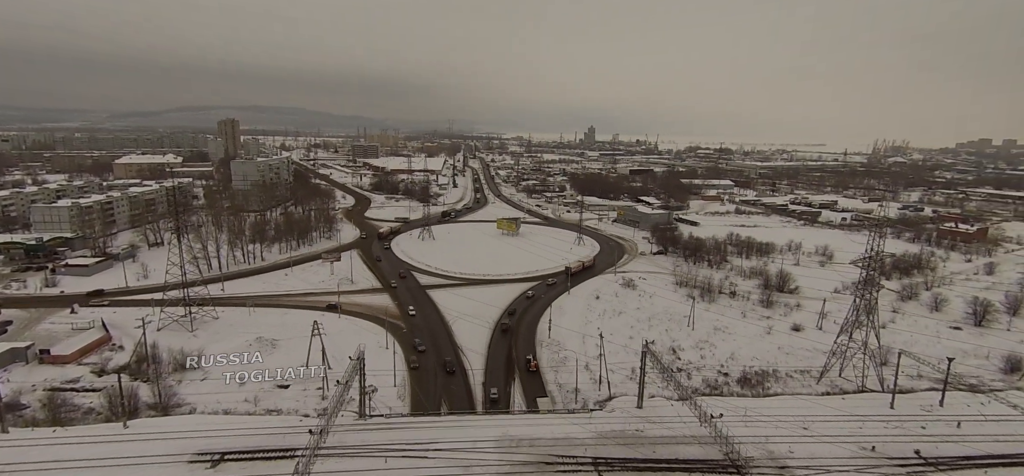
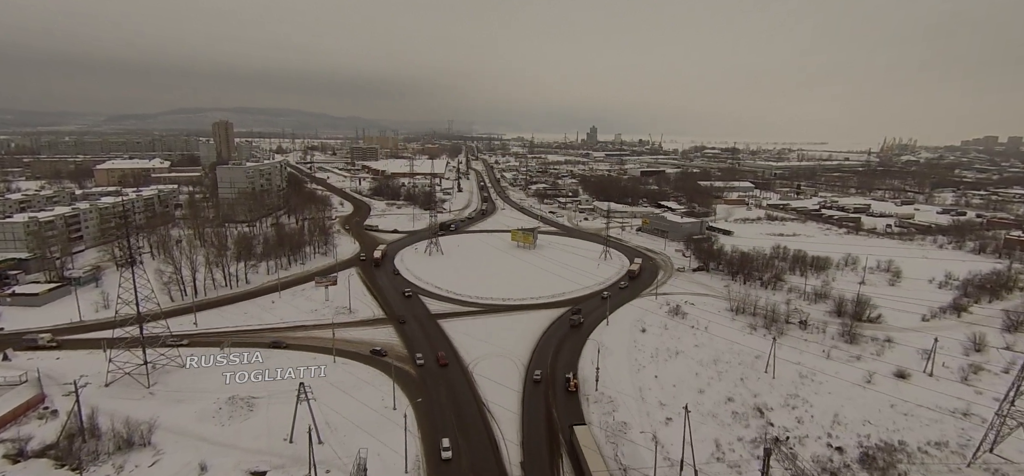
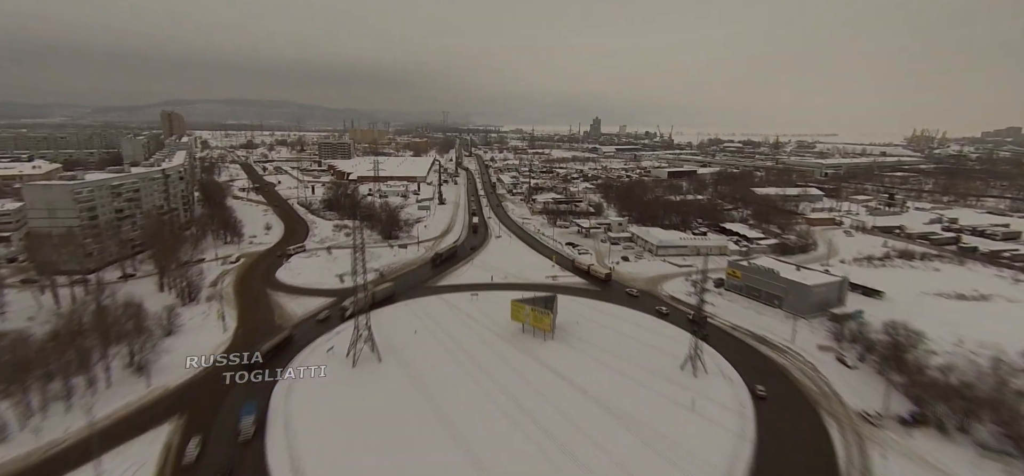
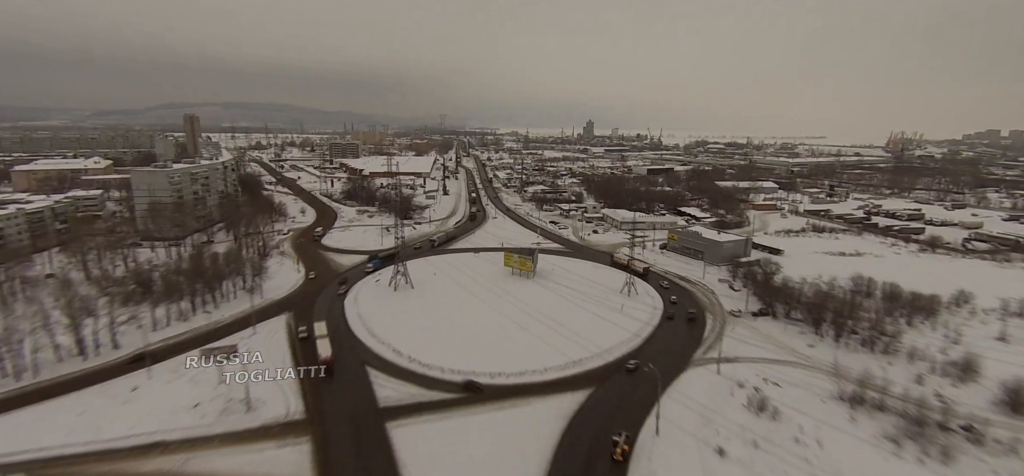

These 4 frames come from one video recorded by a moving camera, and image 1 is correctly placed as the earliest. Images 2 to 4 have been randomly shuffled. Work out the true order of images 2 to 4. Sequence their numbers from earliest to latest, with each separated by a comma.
2, 4, 3
